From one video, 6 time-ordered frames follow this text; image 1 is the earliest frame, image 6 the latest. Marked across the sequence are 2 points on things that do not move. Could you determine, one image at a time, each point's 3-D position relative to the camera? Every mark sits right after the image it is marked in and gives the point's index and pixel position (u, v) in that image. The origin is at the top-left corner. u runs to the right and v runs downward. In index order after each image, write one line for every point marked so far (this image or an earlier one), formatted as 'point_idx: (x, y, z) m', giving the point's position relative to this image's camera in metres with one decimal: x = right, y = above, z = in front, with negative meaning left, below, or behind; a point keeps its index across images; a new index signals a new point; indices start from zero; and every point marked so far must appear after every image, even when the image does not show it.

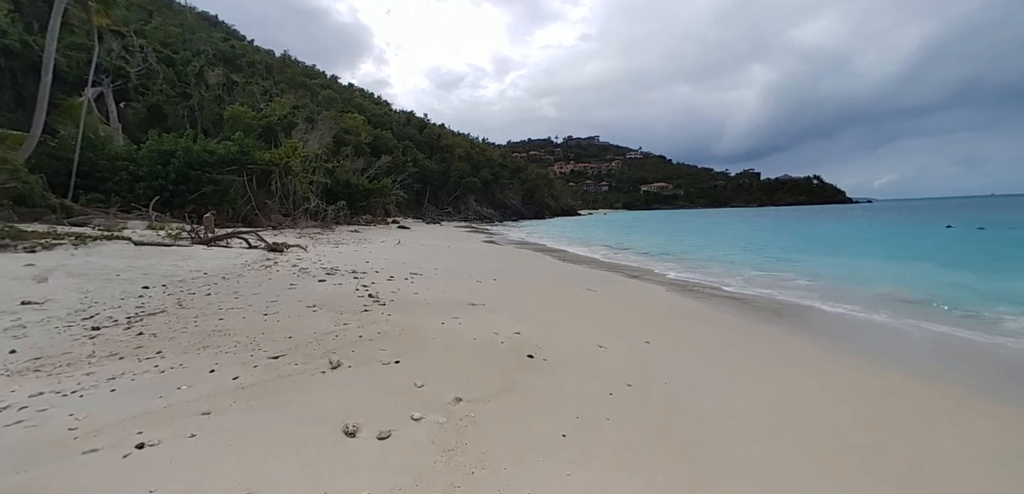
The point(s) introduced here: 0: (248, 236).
0: (-7.3, +0.3, +10.9) m
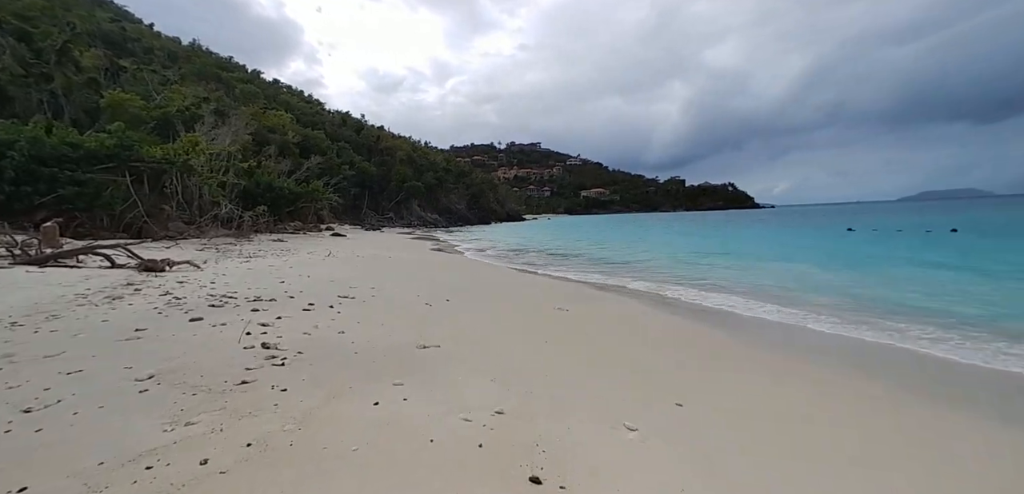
0: (-8.3, -0.1, +8.3) m
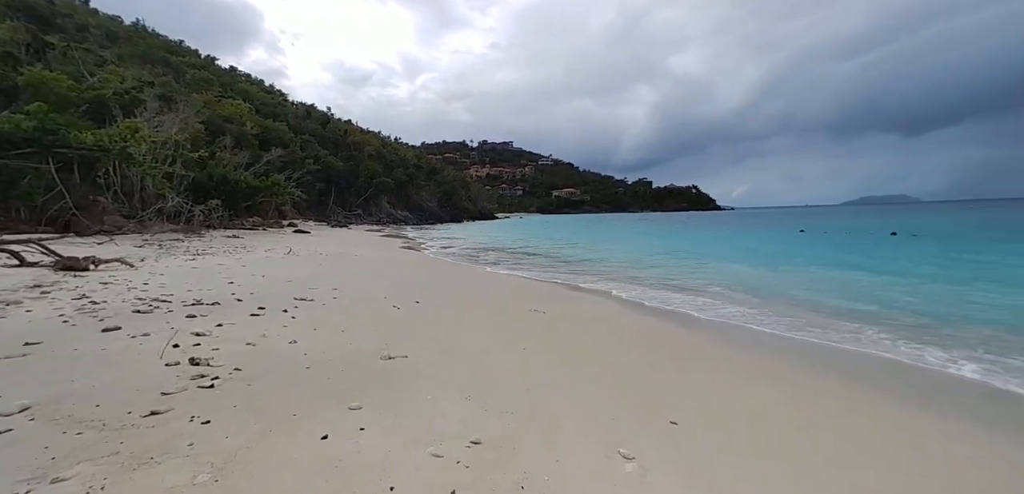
0: (-8.8, 0.0, +7.3) m
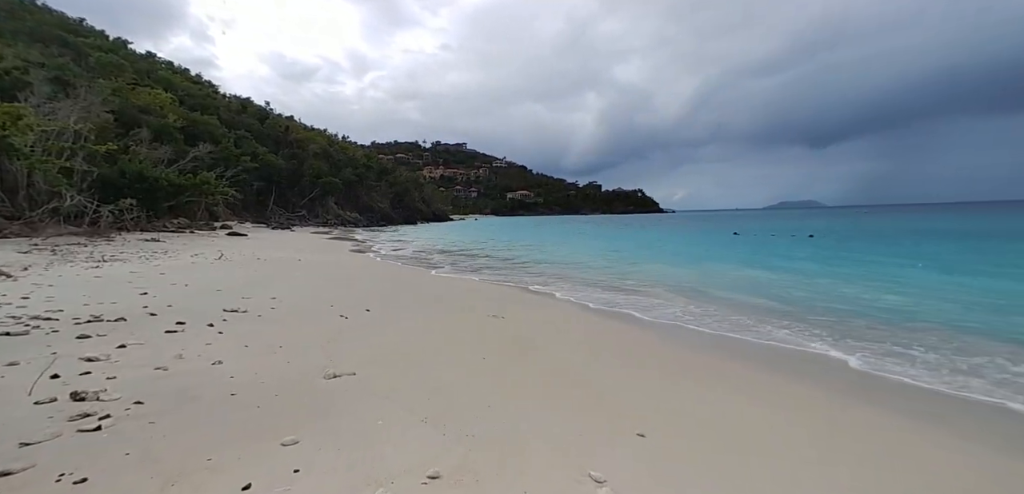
0: (-9.4, -0.1, +5.9) m
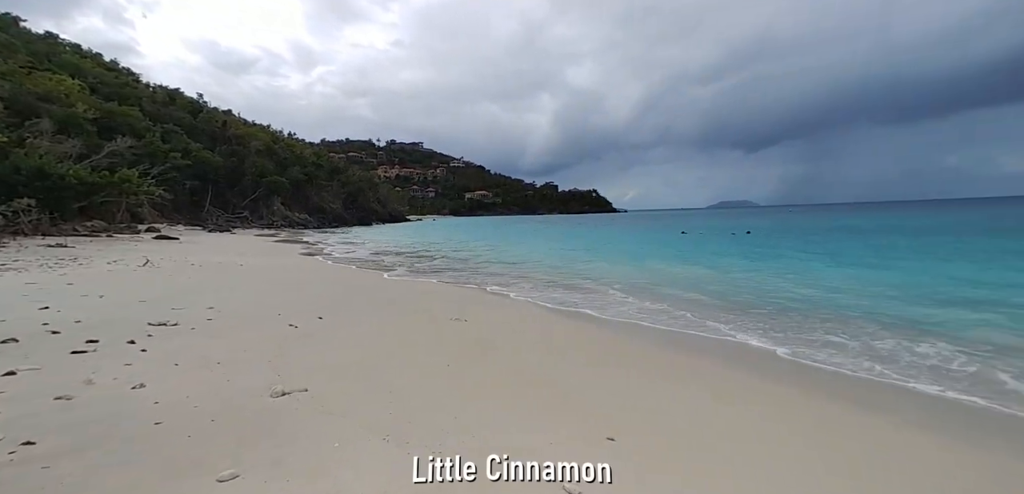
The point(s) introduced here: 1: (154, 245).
0: (-9.9, -0.3, +4.6) m
1: (-13.1, 0.0, +14.9) m
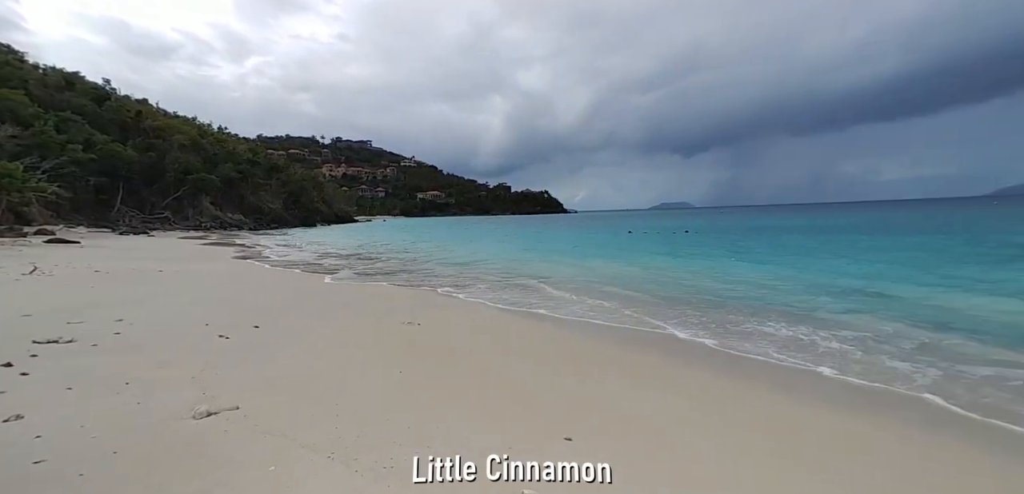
0: (-10.3, -0.4, +3.2) m
1: (-14.8, -0.2, +13.1) m
